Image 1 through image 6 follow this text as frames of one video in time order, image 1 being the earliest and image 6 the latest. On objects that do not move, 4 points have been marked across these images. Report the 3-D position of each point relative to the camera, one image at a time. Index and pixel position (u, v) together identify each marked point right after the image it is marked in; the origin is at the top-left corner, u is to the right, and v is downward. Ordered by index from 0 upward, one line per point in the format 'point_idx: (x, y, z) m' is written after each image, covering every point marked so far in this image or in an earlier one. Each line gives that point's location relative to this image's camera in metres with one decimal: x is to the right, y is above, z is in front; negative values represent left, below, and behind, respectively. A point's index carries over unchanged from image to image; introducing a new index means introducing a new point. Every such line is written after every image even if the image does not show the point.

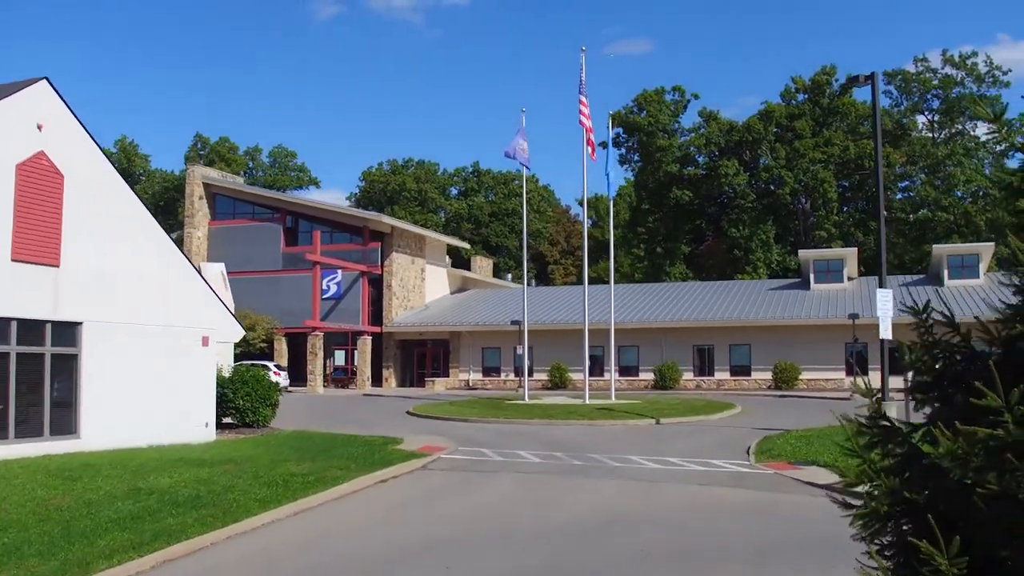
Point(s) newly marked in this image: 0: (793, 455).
0: (+3.8, -2.2, +16.1) m
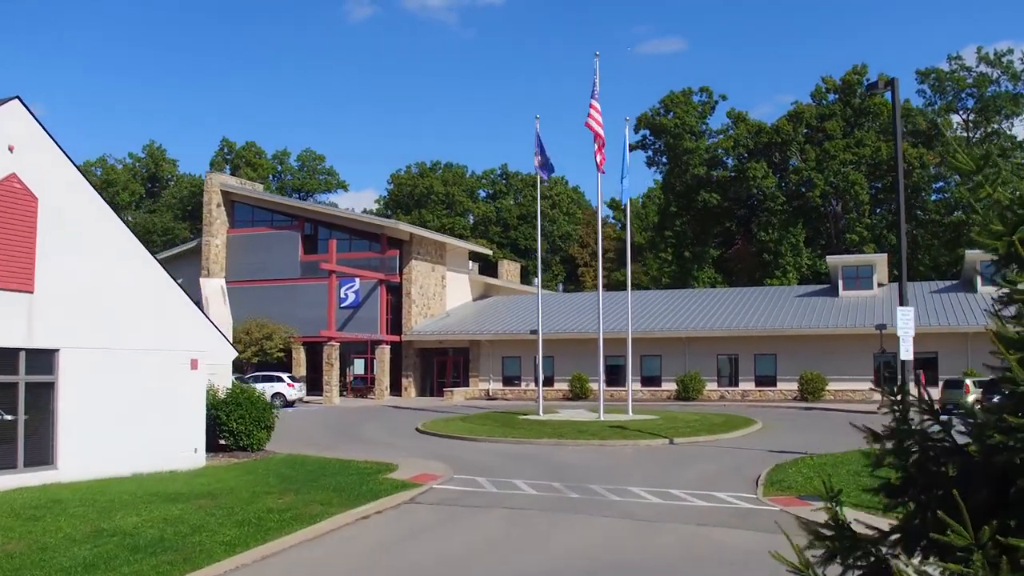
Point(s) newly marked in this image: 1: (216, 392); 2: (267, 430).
0: (+3.7, -2.5, +15.3) m
1: (-4.8, -1.7, +19.7) m
2: (-4.0, -2.3, +19.8) m
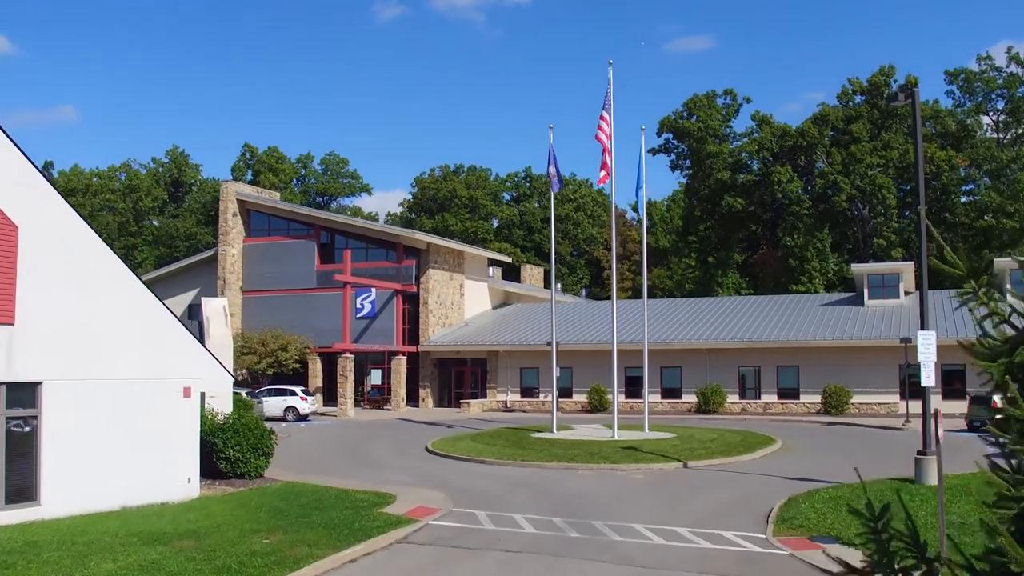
0: (+3.7, -2.8, +14.5) m
1: (-4.7, -2.1, +19.2) m
2: (-3.9, -2.7, +19.2) m
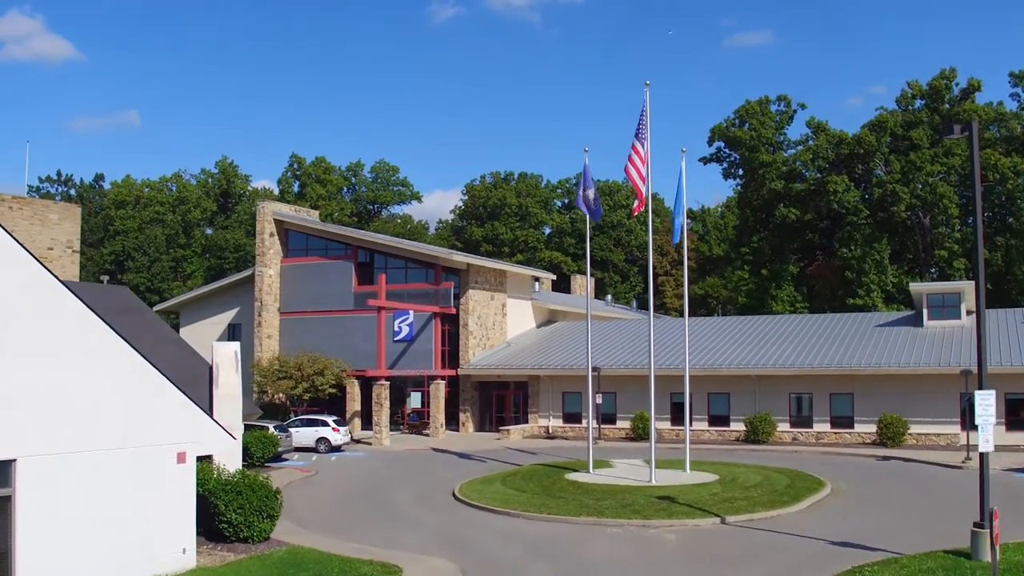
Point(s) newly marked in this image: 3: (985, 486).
0: (+3.7, -3.5, +13.1) m
1: (-4.4, -2.8, +18.2) m
2: (-3.6, -3.5, +18.1) m
3: (+6.0, -2.5, +15.4) m
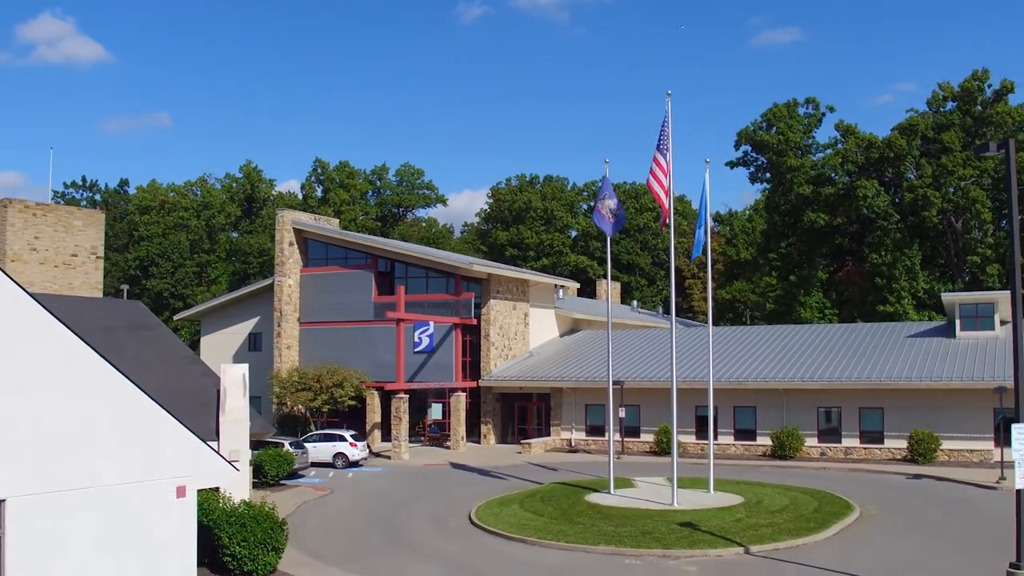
0: (+3.8, -3.9, +12.3) m
1: (-4.2, -3.2, +17.6) m
2: (-3.4, -3.8, +17.6) m
3: (+6.2, -2.9, +14.6) m
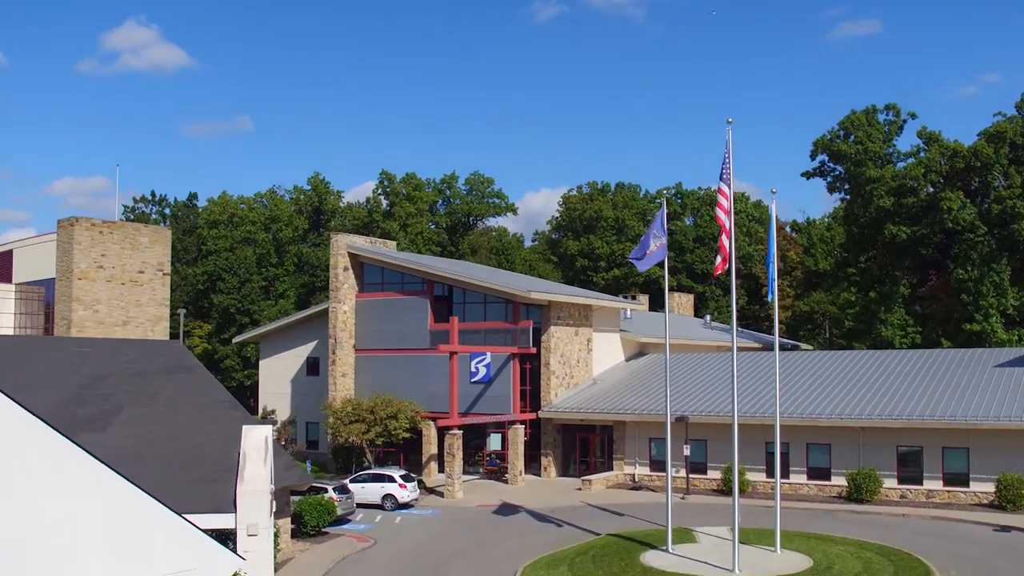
0: (+3.9, -4.8, +10.5) m
1: (-3.7, -4.1, +16.3) m
2: (-2.9, -4.7, +16.2) m
3: (+6.4, -3.7, +12.6) m
